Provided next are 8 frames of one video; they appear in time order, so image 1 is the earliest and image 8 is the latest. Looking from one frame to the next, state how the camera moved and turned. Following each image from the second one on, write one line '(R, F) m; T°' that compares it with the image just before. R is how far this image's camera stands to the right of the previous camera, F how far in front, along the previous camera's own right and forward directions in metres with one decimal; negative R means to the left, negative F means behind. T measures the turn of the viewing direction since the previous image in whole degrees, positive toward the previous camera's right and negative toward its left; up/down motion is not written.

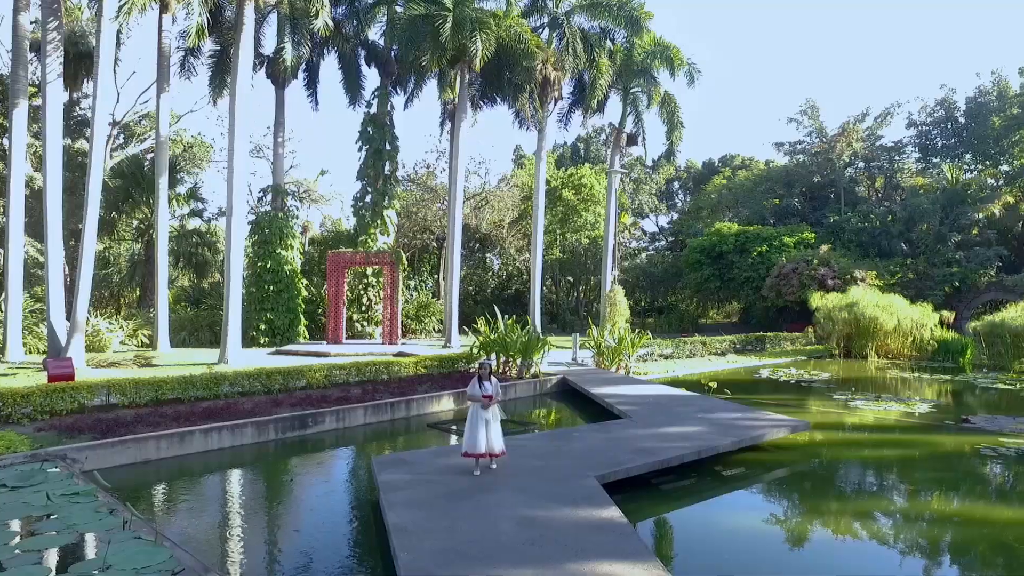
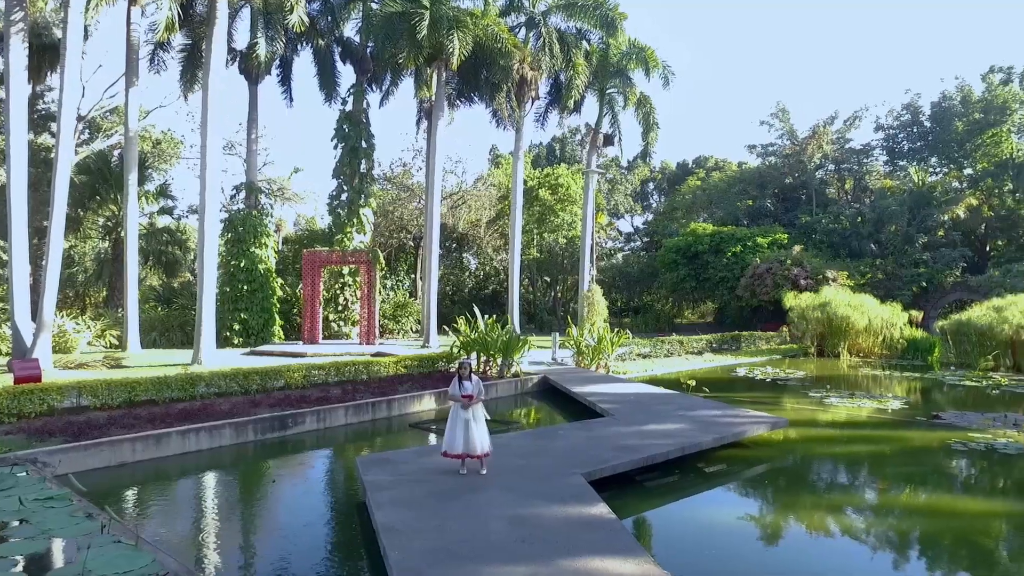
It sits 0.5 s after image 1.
(-0.1, 0.0) m; +2°
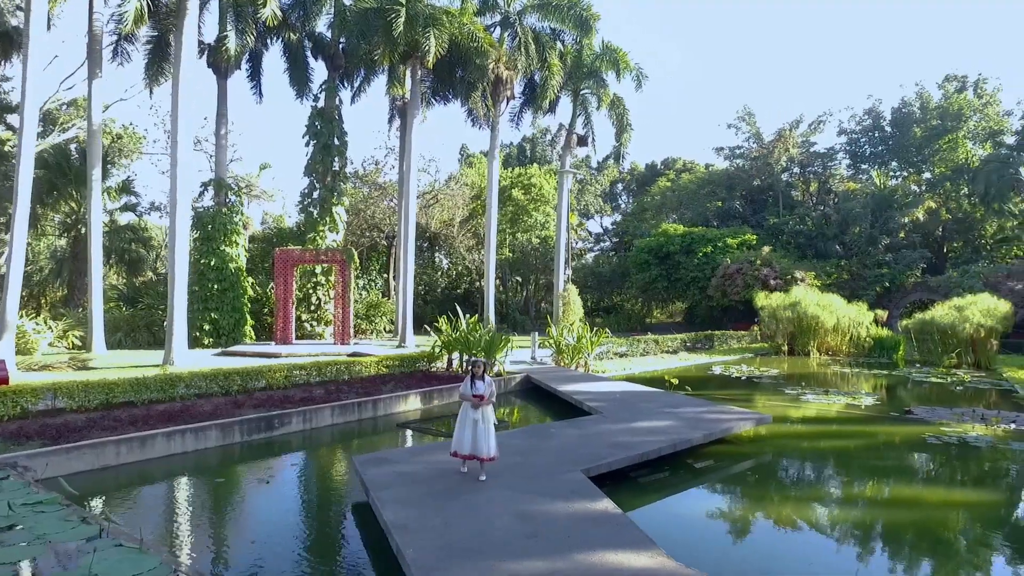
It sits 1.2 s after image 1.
(-0.3, 0.0) m; +3°
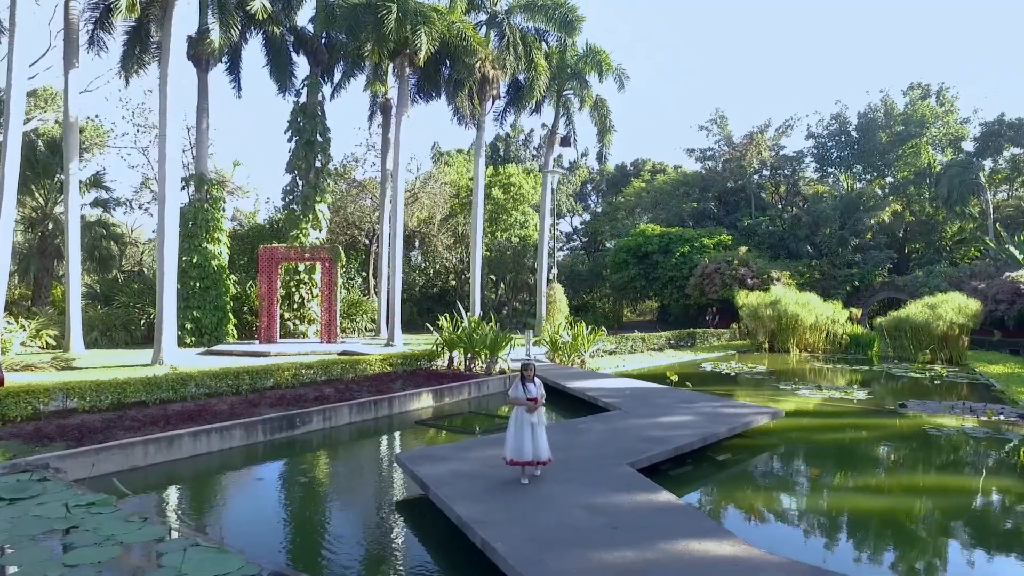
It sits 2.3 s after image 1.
(-0.7, 0.0) m; +3°
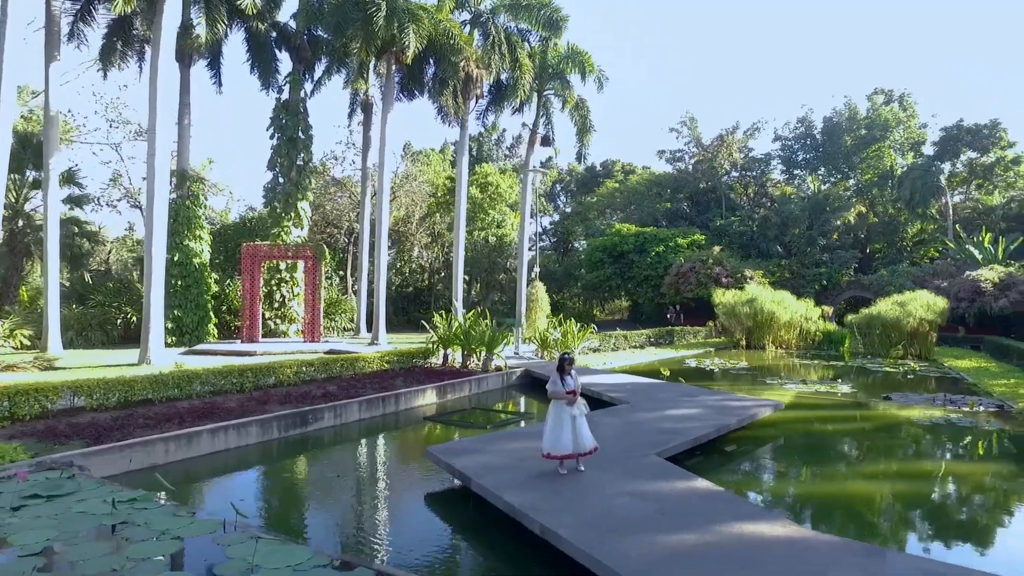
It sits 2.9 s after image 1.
(-0.5, -0.1) m; +3°
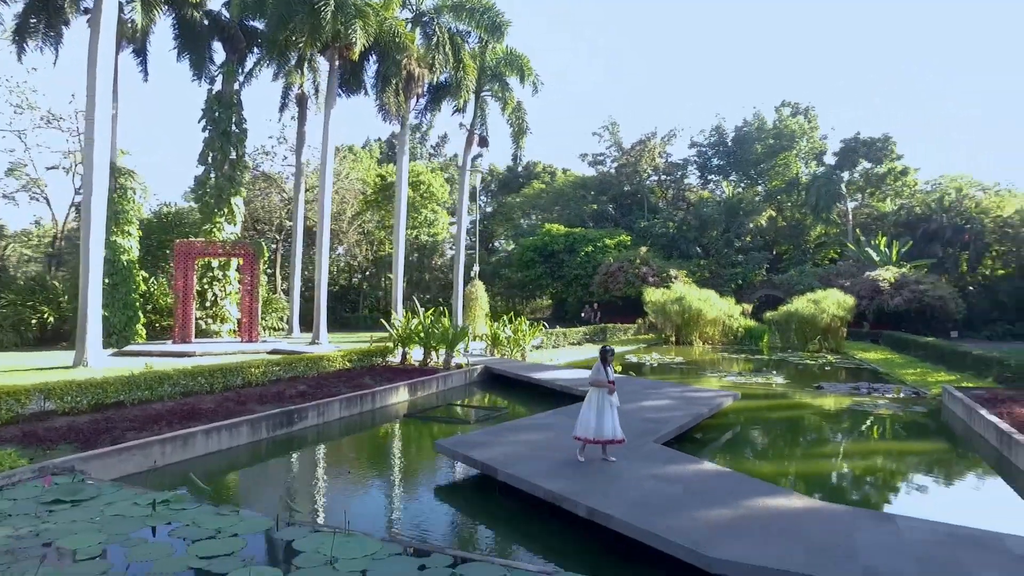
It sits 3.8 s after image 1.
(-0.8, -0.2) m; +8°
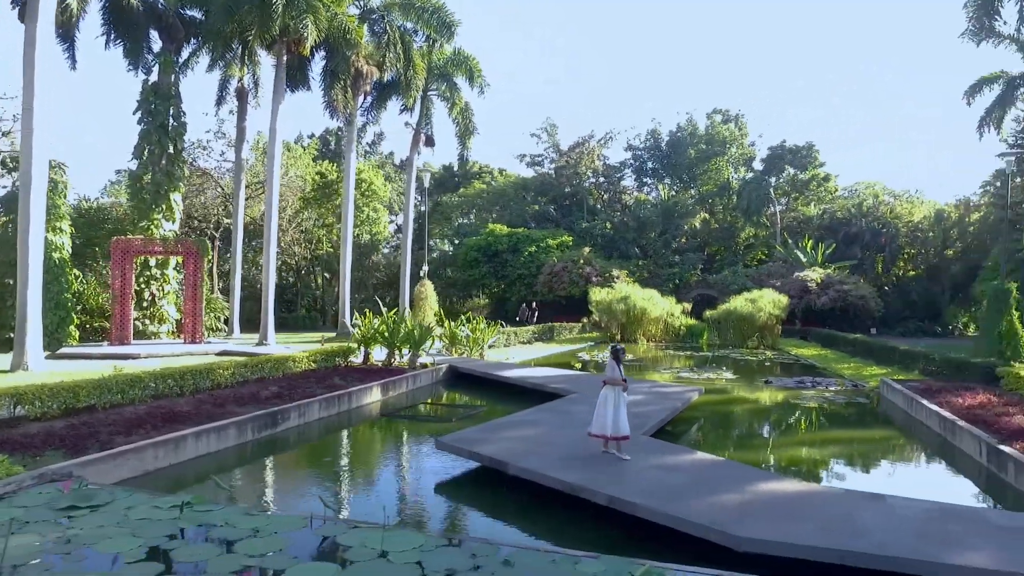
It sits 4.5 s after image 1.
(-0.6, -0.1) m; +6°
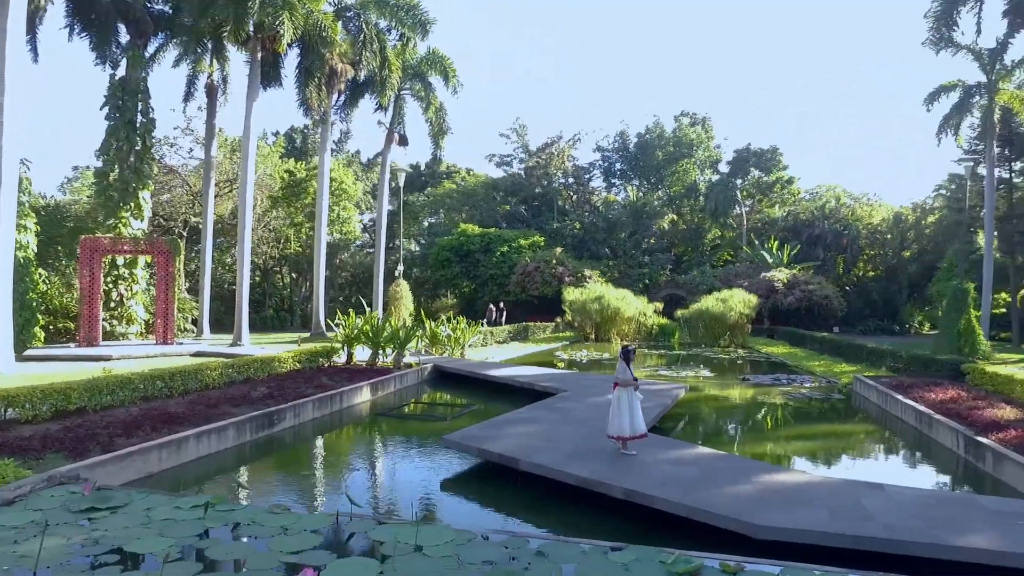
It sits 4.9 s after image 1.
(-0.4, -0.1) m; +3°
